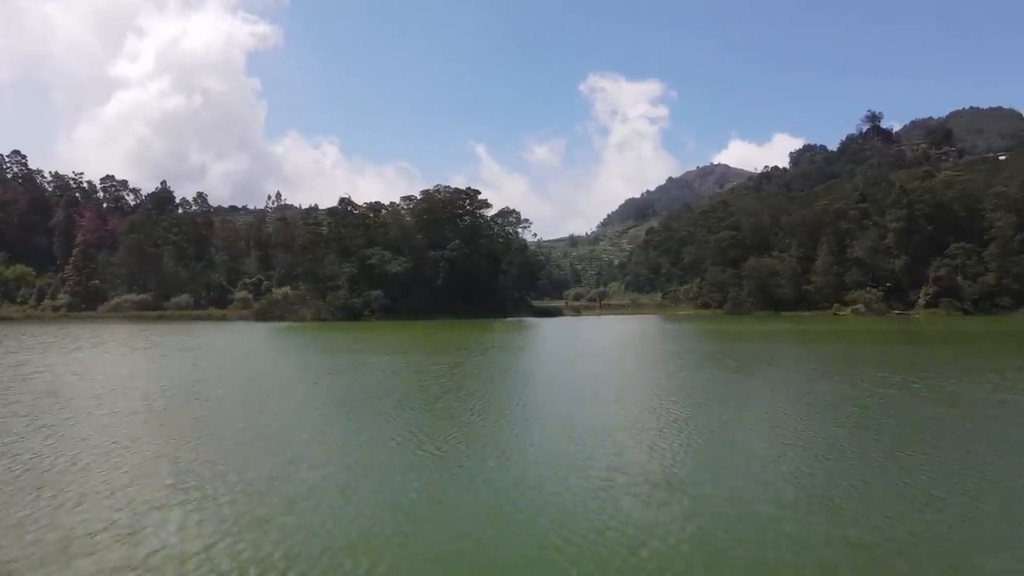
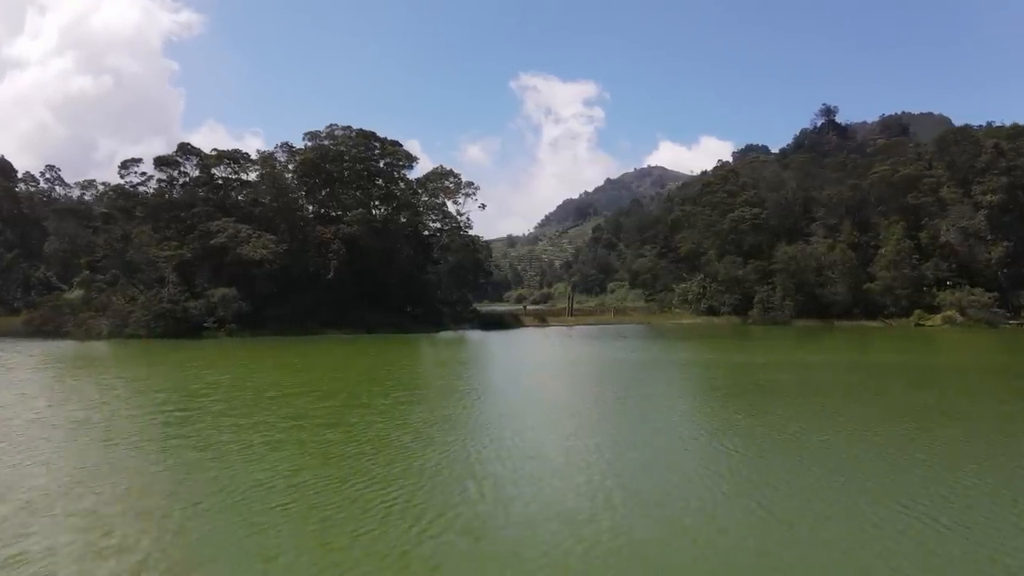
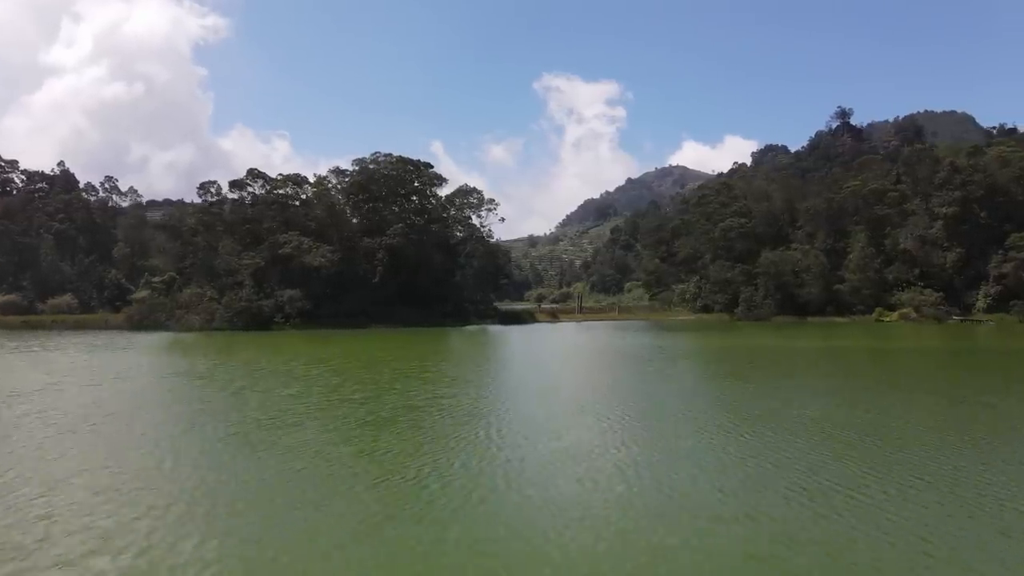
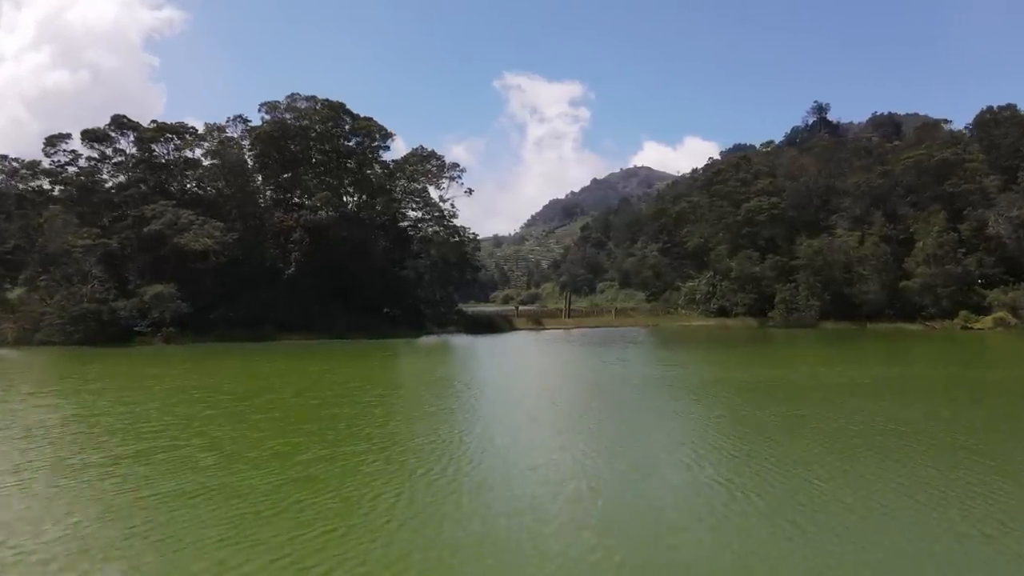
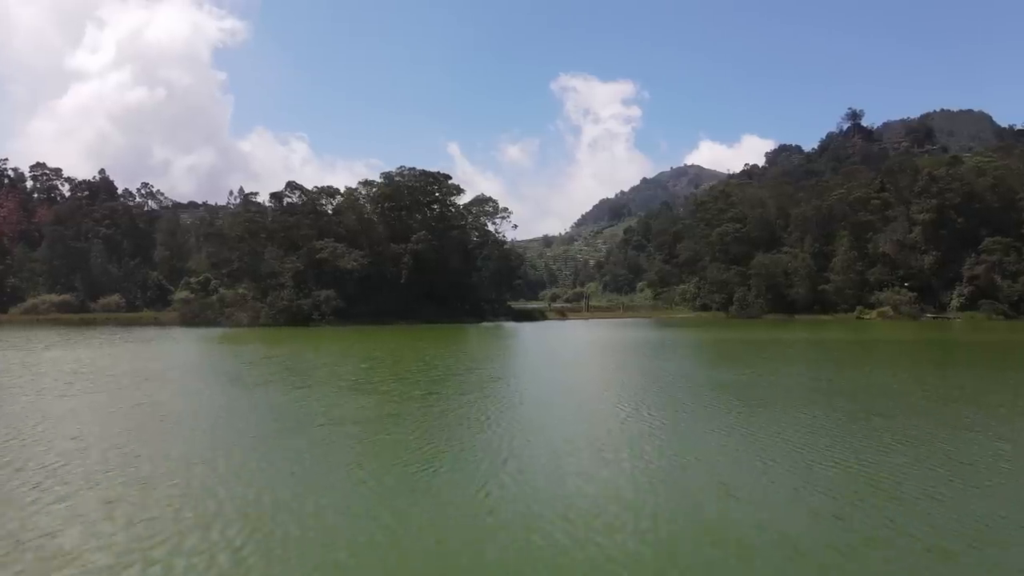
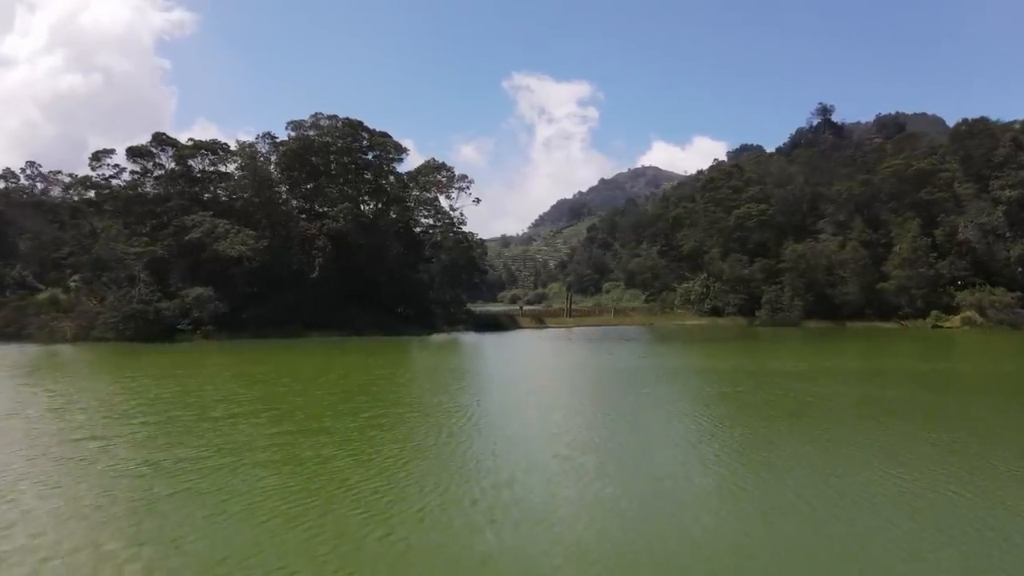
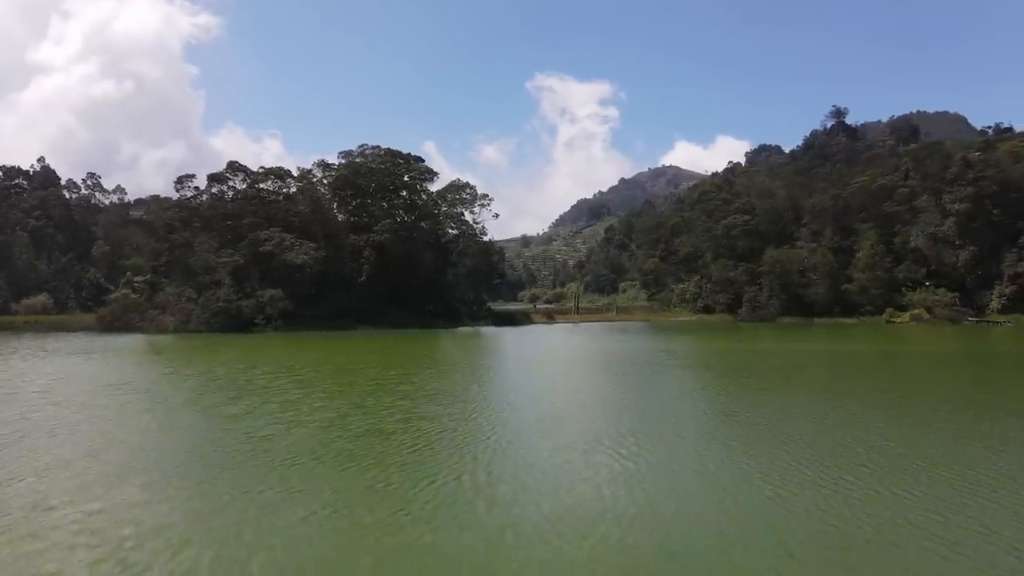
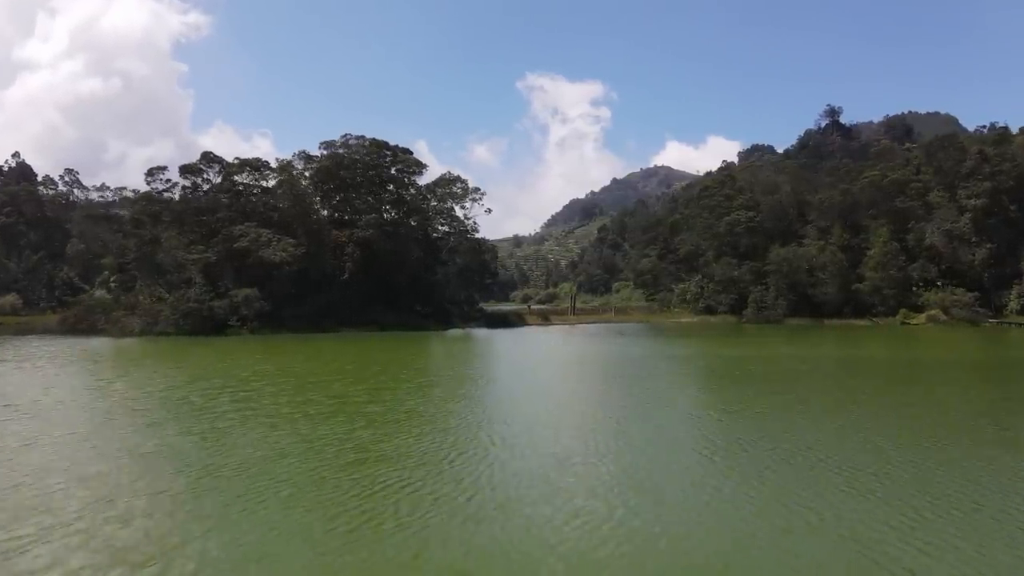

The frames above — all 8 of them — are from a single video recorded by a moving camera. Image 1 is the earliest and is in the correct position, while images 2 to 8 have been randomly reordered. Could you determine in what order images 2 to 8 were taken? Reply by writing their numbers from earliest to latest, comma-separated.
5, 3, 7, 8, 2, 6, 4
